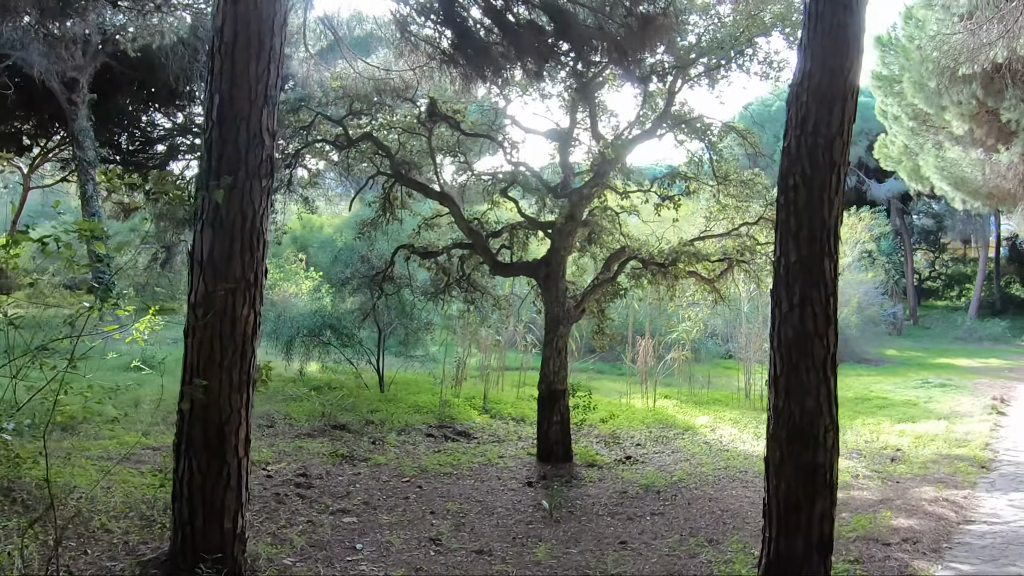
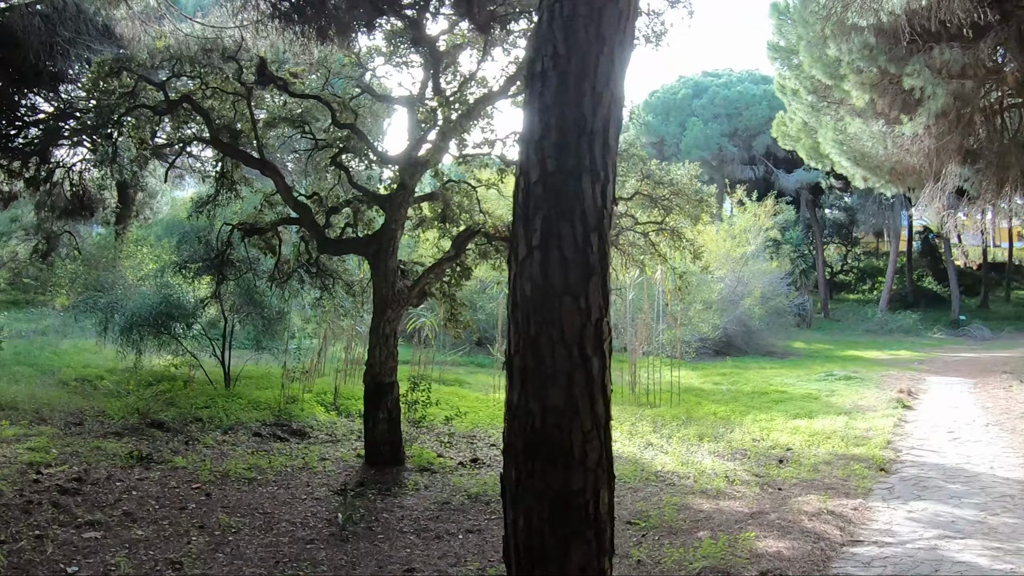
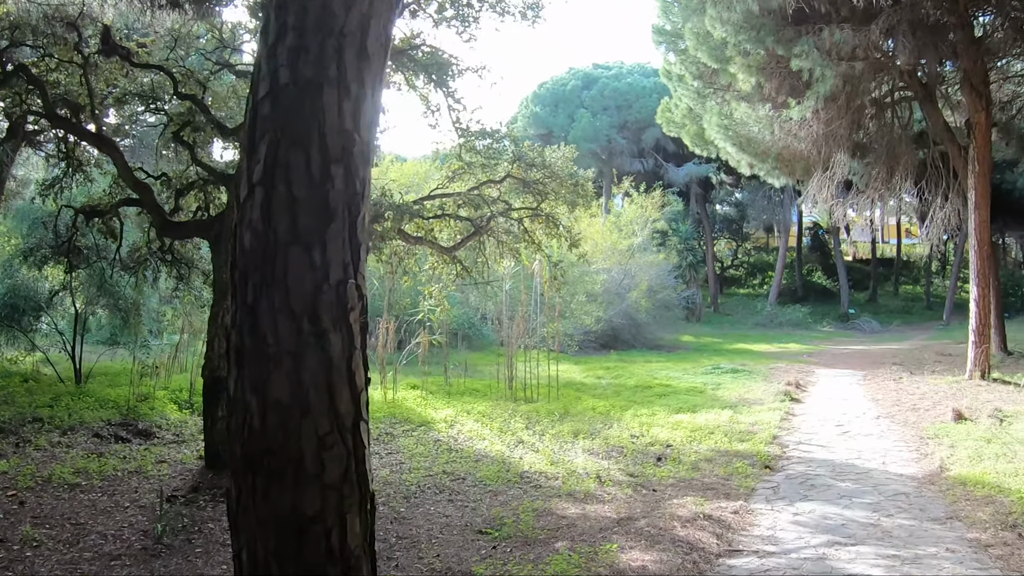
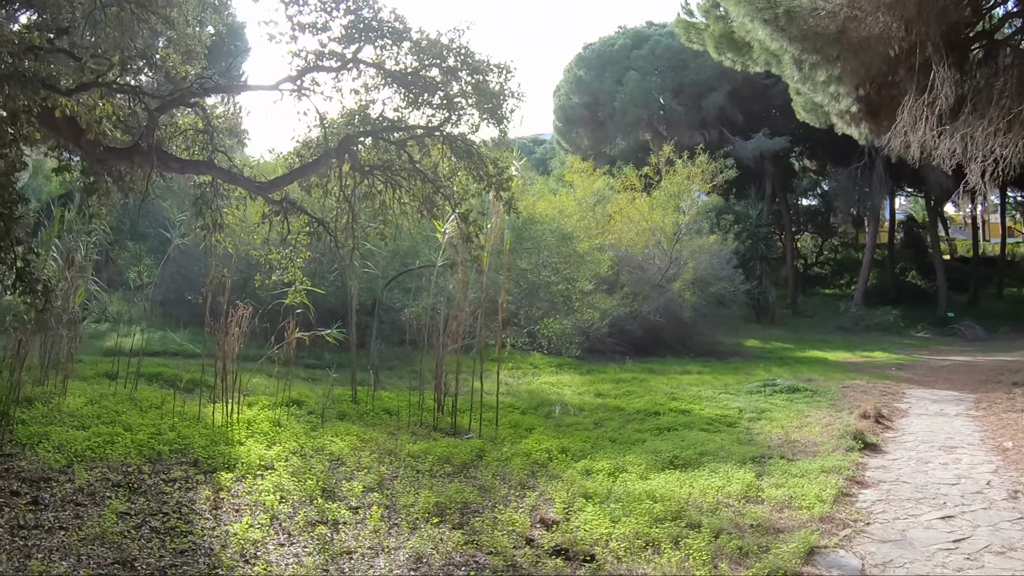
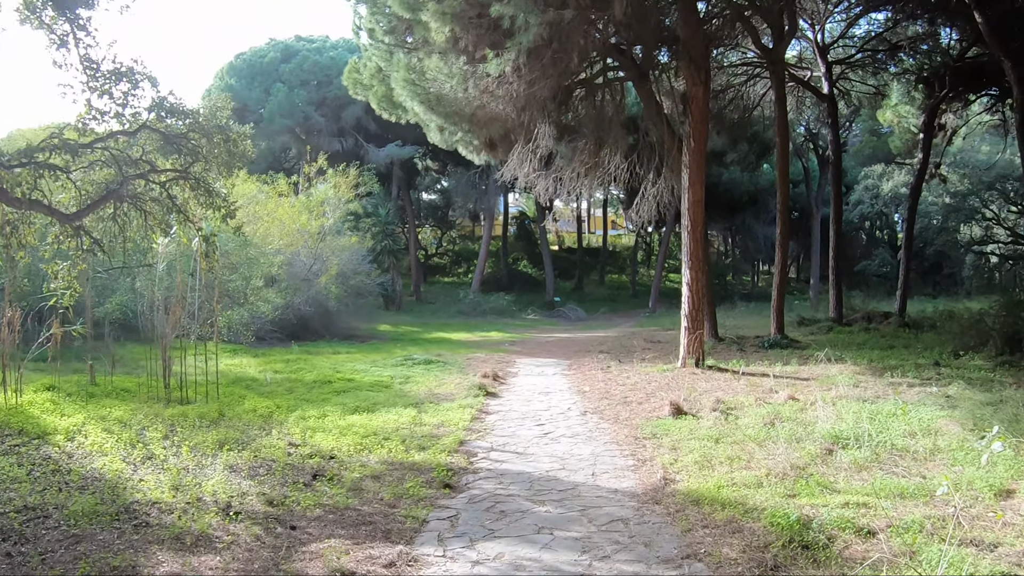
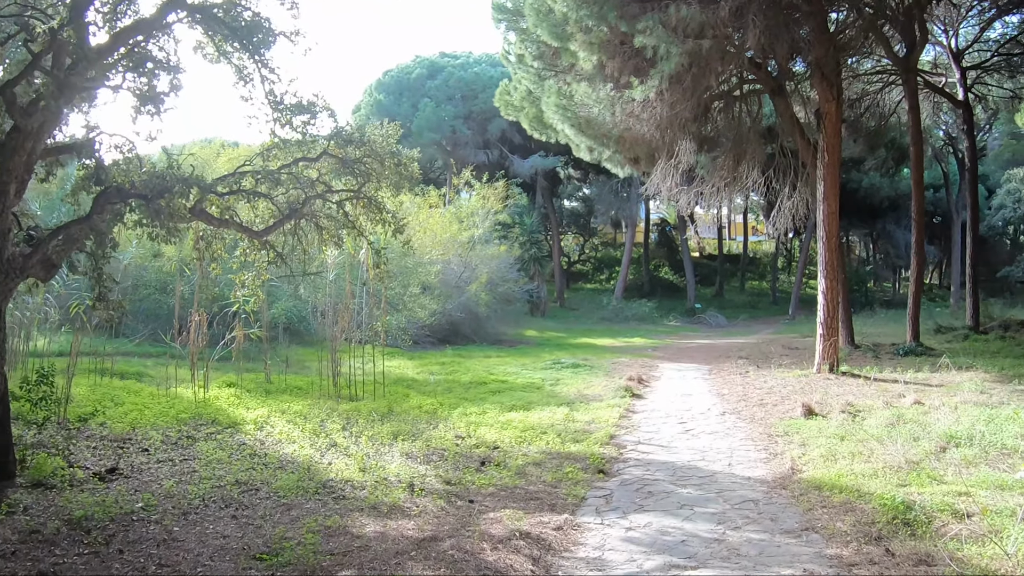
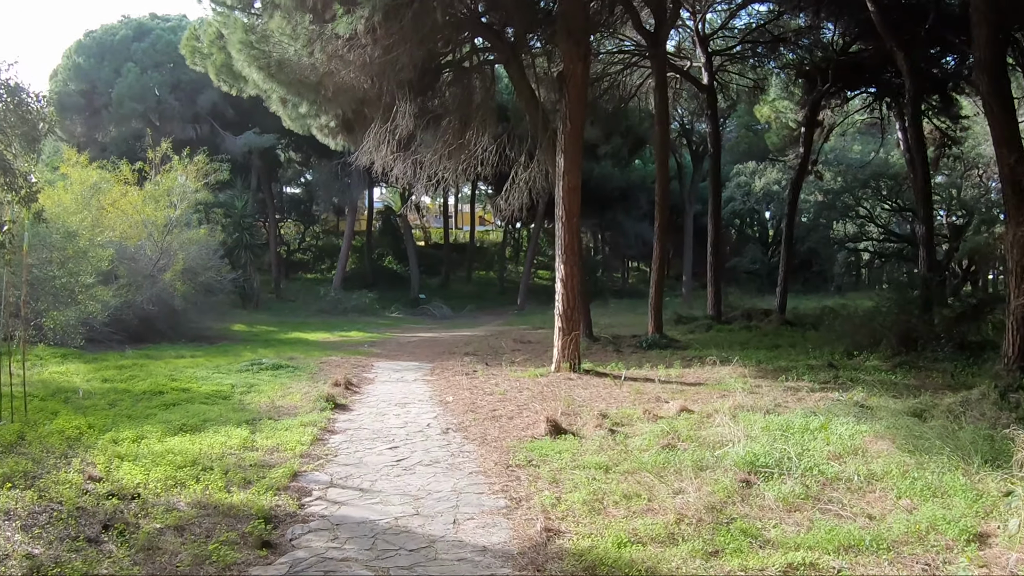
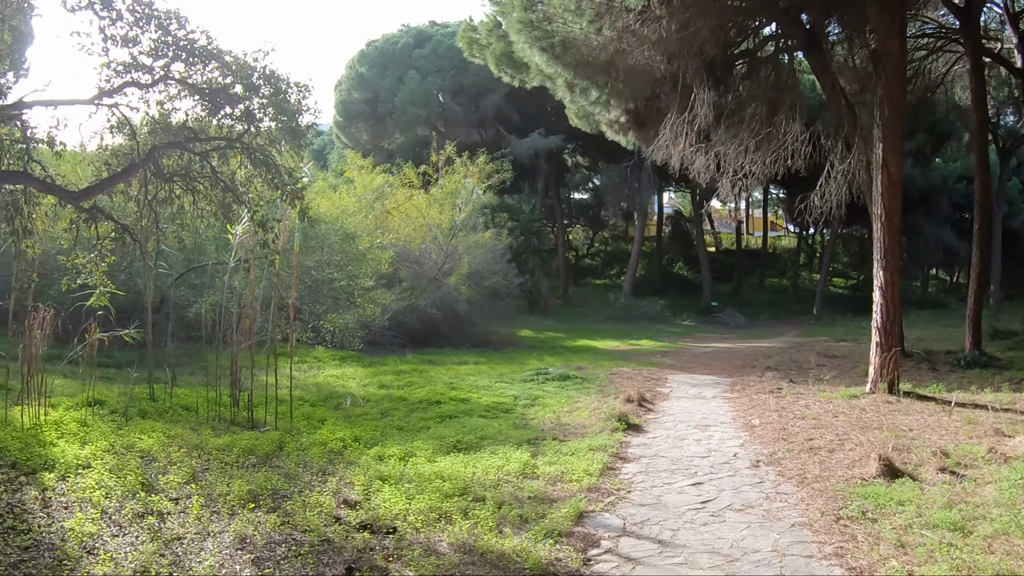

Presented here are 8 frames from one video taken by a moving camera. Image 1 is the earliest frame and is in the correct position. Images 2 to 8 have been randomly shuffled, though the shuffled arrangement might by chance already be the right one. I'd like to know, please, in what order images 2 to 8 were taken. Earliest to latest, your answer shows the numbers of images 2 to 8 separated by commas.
2, 3, 6, 5, 7, 8, 4
